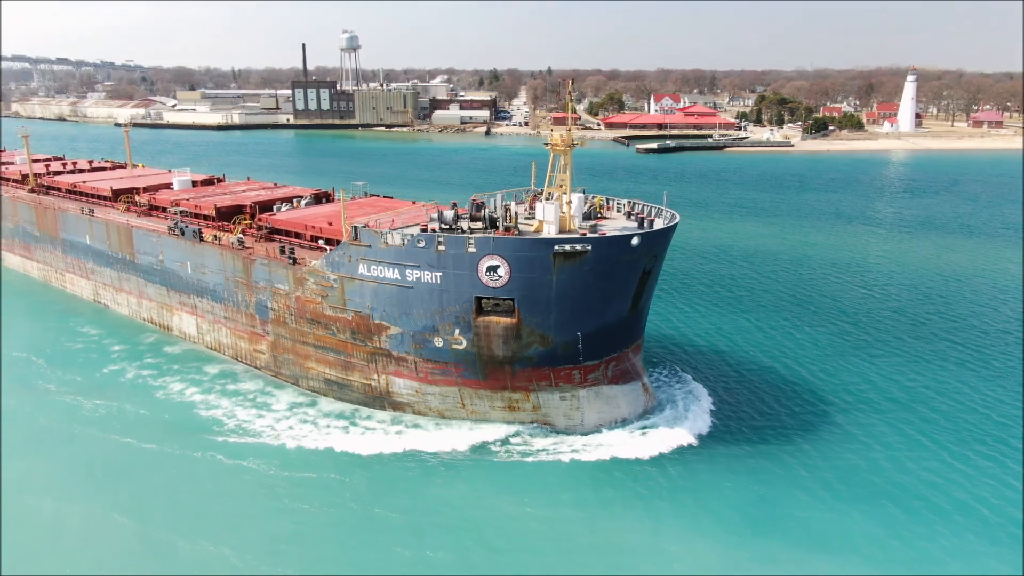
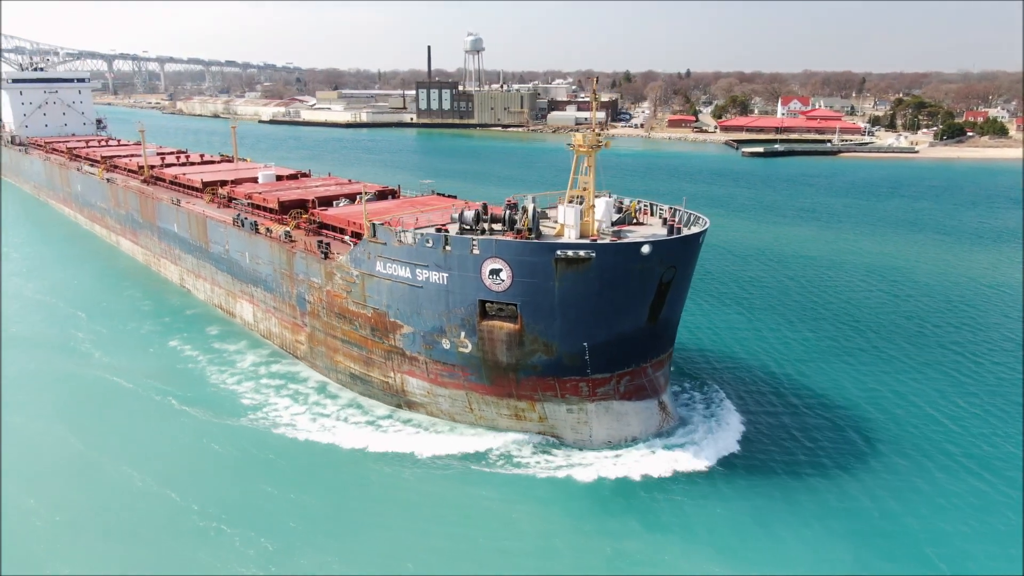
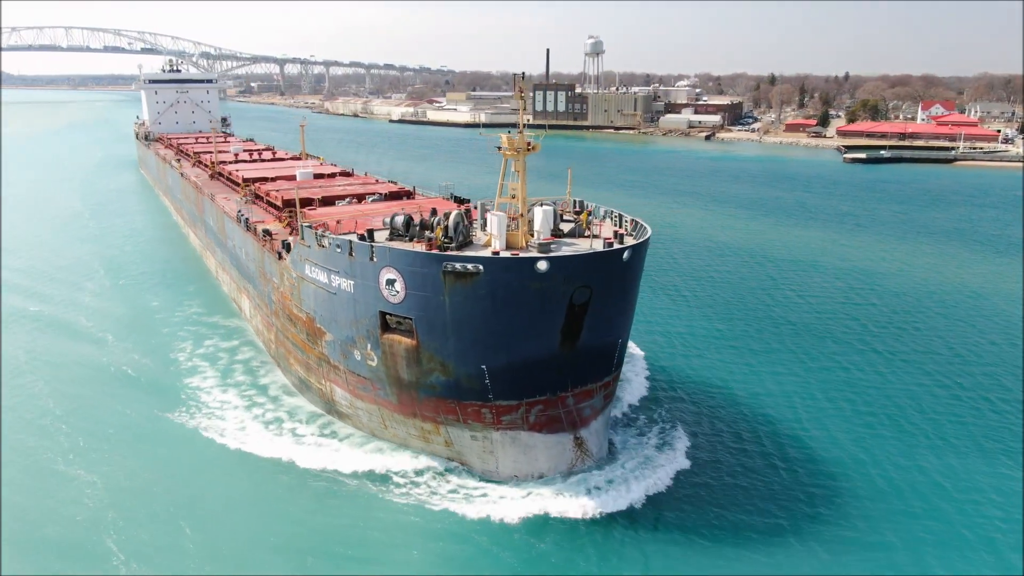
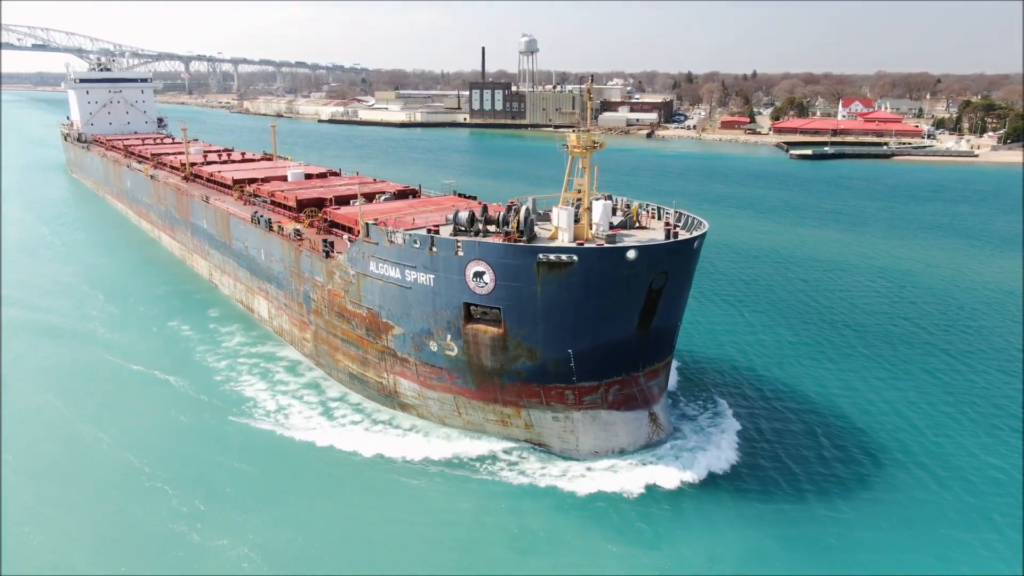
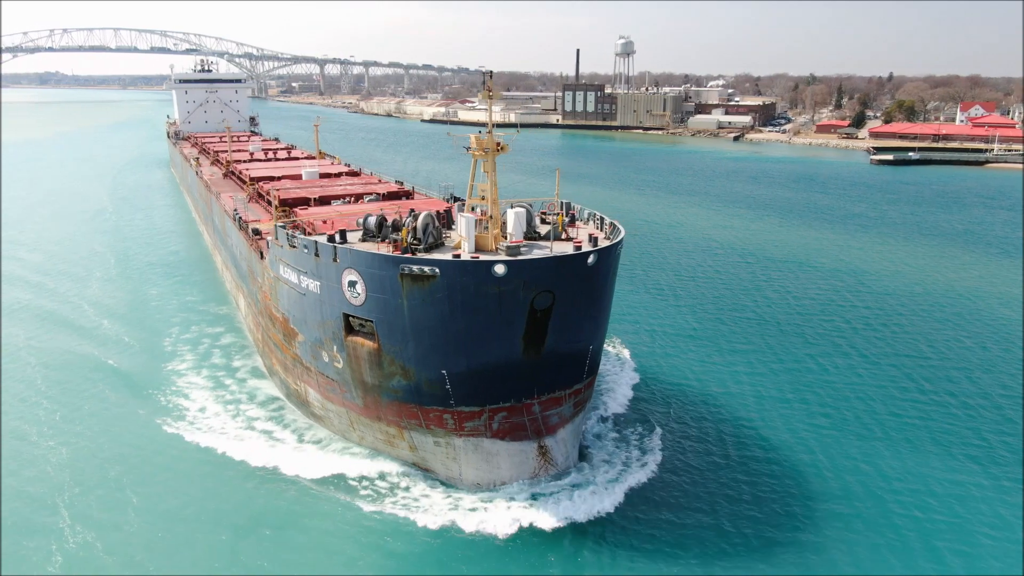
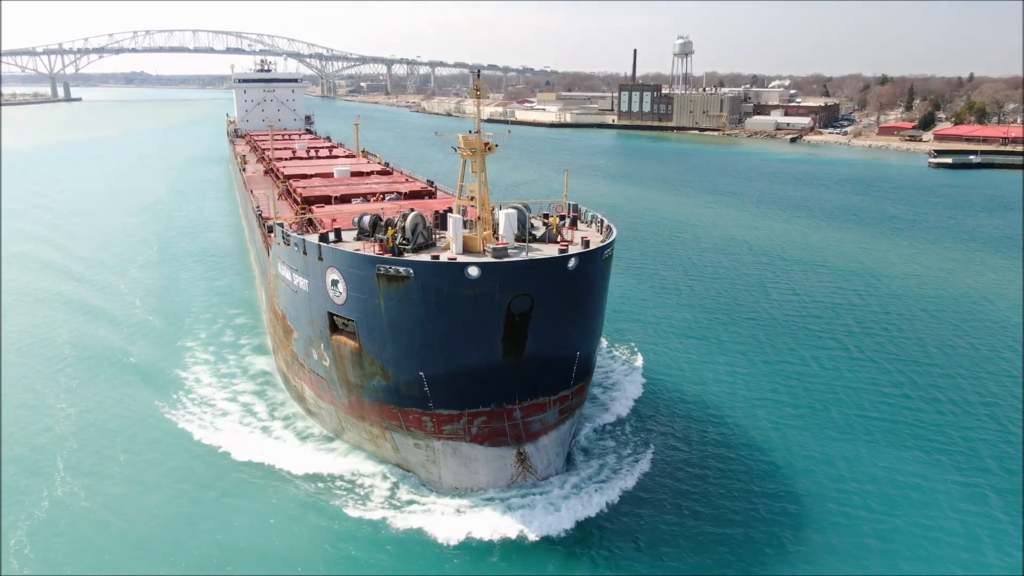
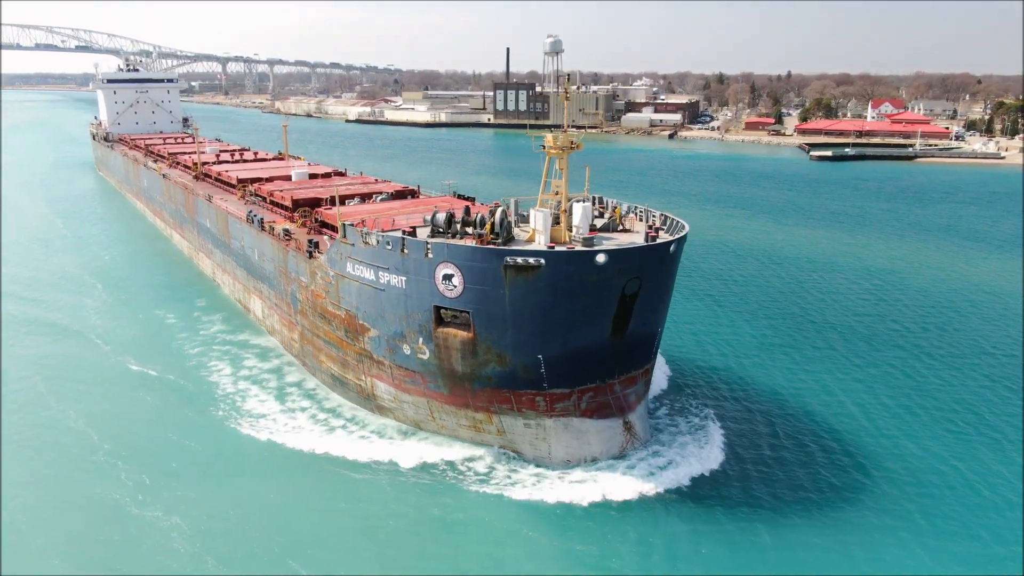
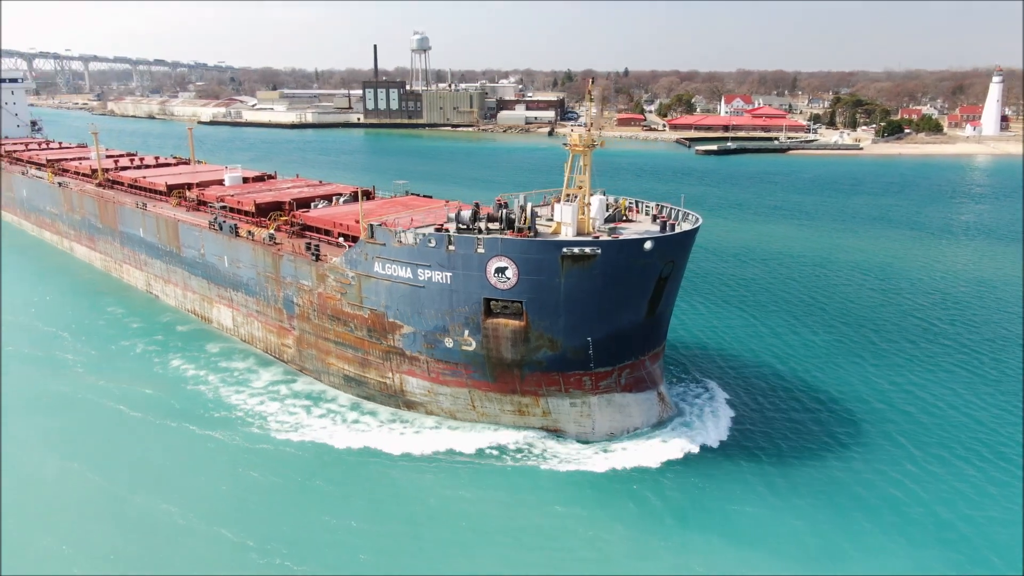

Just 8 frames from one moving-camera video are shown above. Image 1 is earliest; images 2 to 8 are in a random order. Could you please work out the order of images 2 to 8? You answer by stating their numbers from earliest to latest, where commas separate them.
8, 2, 4, 7, 3, 5, 6
